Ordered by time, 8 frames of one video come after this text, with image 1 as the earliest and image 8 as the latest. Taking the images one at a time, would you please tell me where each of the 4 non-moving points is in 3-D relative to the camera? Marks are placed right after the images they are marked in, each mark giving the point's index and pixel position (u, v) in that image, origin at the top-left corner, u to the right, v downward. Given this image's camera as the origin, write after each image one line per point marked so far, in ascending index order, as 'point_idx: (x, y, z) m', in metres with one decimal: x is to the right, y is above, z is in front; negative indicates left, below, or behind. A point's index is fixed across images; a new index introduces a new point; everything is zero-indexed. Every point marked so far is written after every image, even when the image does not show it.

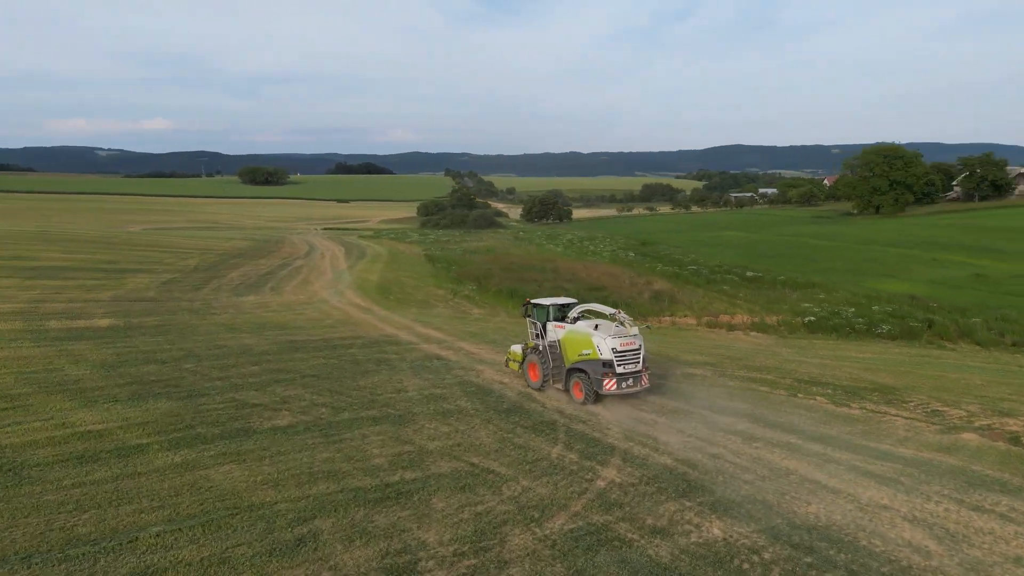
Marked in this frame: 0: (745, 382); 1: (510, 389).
0: (+4.8, -1.8, +14.3) m
1: (+0.1, -1.9, +14.2) m
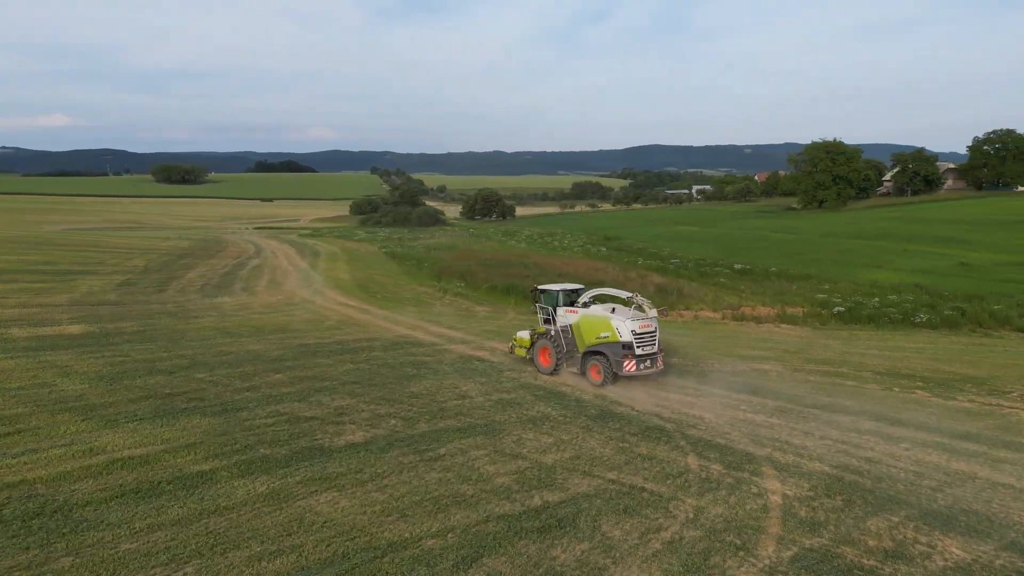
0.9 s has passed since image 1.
0: (+5.9, -1.6, +13.5) m
1: (+1.4, -1.8, +12.9) m
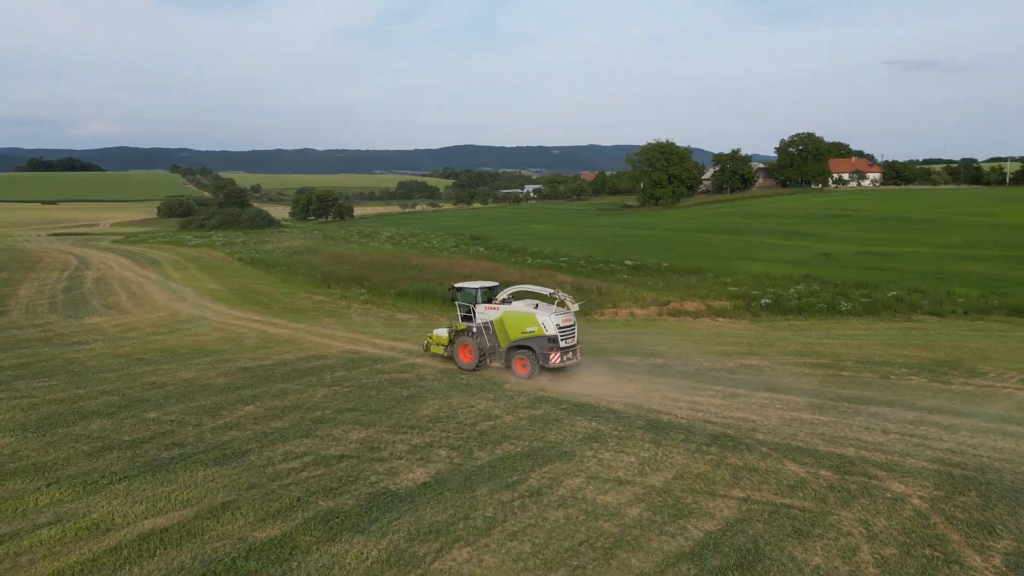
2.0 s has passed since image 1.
0: (+5.9, -1.5, +14.0) m
1: (+1.6, -1.9, +12.3) m
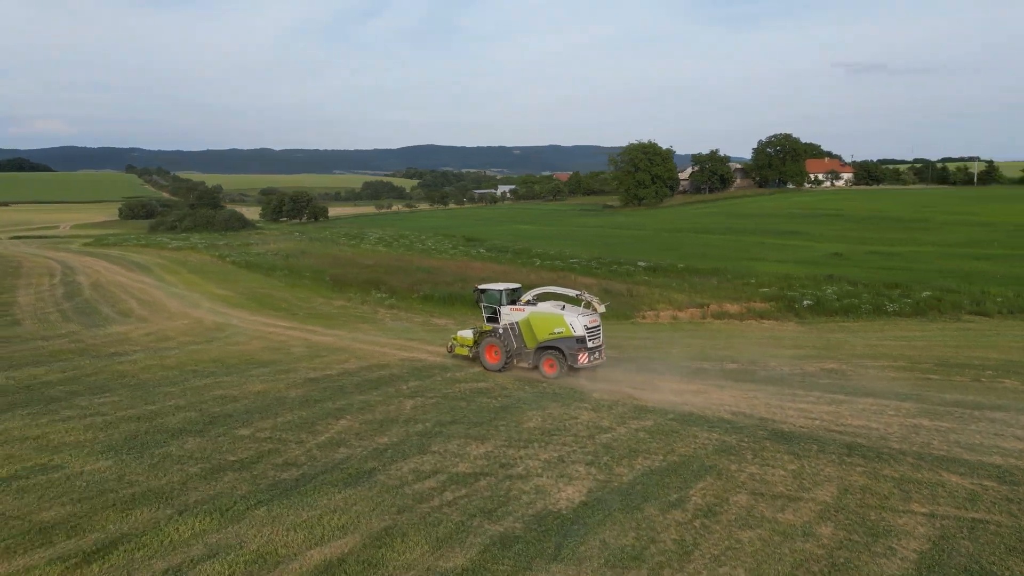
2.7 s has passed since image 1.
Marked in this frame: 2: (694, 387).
0: (+7.4, -1.6, +13.9) m
1: (+3.2, -2.0, +12.0) m
2: (+3.4, -1.8, +13.4) m
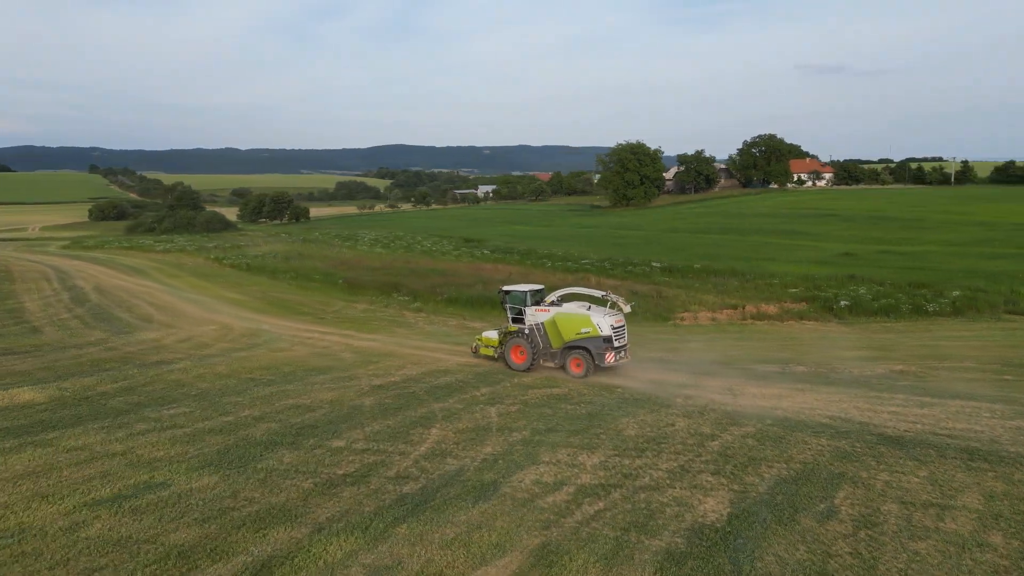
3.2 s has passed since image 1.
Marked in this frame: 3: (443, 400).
0: (+8.8, -1.6, +13.9) m
1: (+4.6, -2.0, +11.9) m
2: (+4.7, -1.9, +13.2) m
3: (-1.2, -2.0, +12.9) m
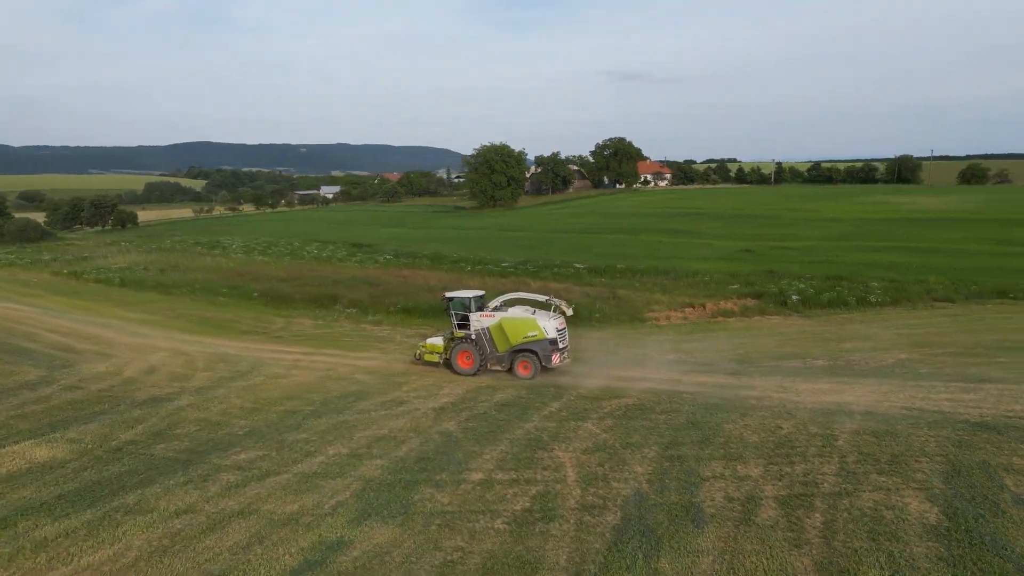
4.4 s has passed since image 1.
0: (+9.7, -1.5, +15.6) m
1: (+6.1, -2.0, +12.7) m
2: (+6.0, -1.9, +14.0) m
3: (+0.2, -2.2, +12.4) m
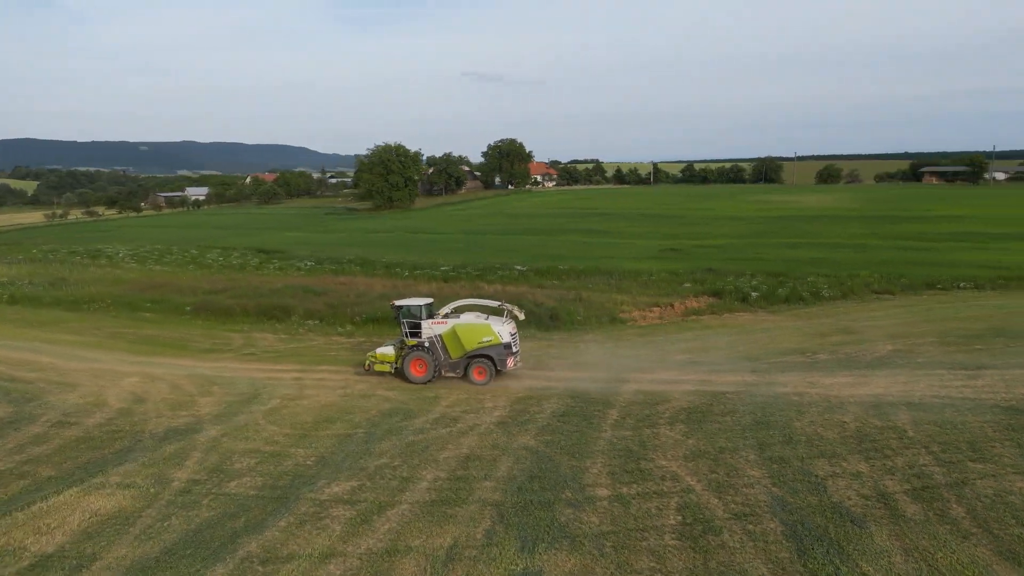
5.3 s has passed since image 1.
0: (+10.2, -1.4, +17.1) m
1: (+7.2, -2.0, +13.6) m
2: (+6.8, -1.9, +14.9) m
3: (+1.4, -2.3, +12.3) m
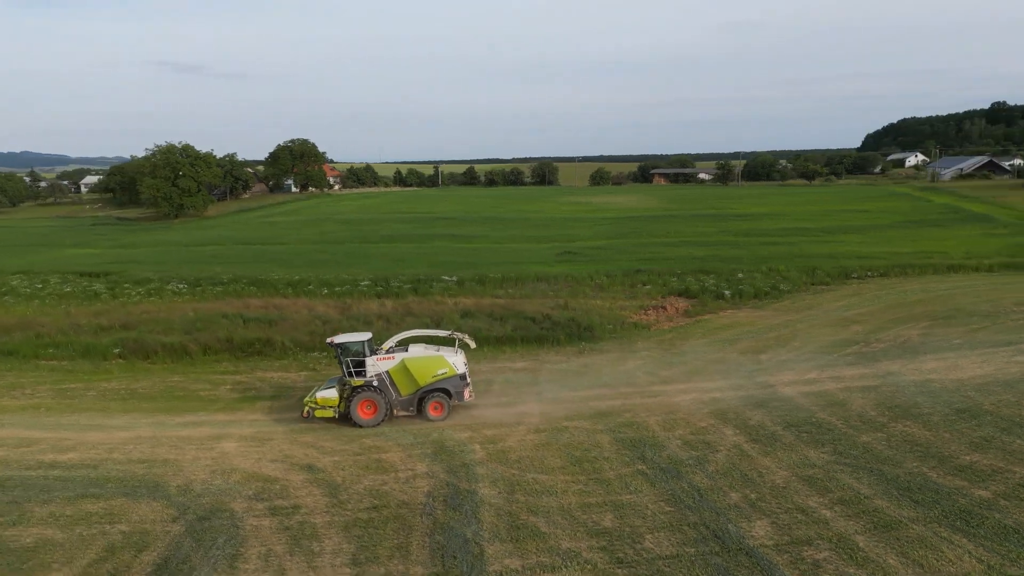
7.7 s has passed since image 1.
0: (+12.4, -1.1, +20.4) m
1: (+10.8, -1.9, +16.2) m
2: (+10.0, -1.8, +17.2) m
3: (+5.9, -2.6, +12.9) m
